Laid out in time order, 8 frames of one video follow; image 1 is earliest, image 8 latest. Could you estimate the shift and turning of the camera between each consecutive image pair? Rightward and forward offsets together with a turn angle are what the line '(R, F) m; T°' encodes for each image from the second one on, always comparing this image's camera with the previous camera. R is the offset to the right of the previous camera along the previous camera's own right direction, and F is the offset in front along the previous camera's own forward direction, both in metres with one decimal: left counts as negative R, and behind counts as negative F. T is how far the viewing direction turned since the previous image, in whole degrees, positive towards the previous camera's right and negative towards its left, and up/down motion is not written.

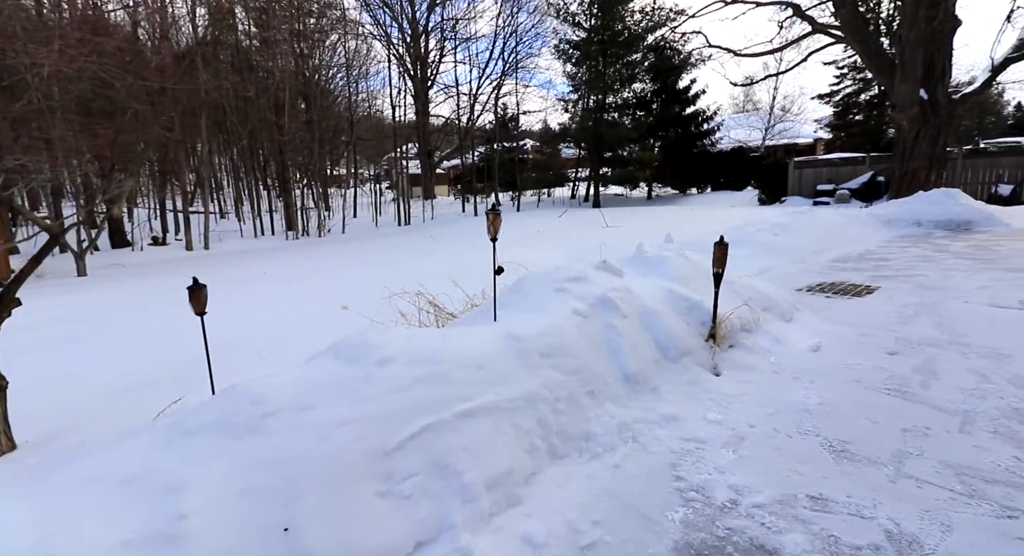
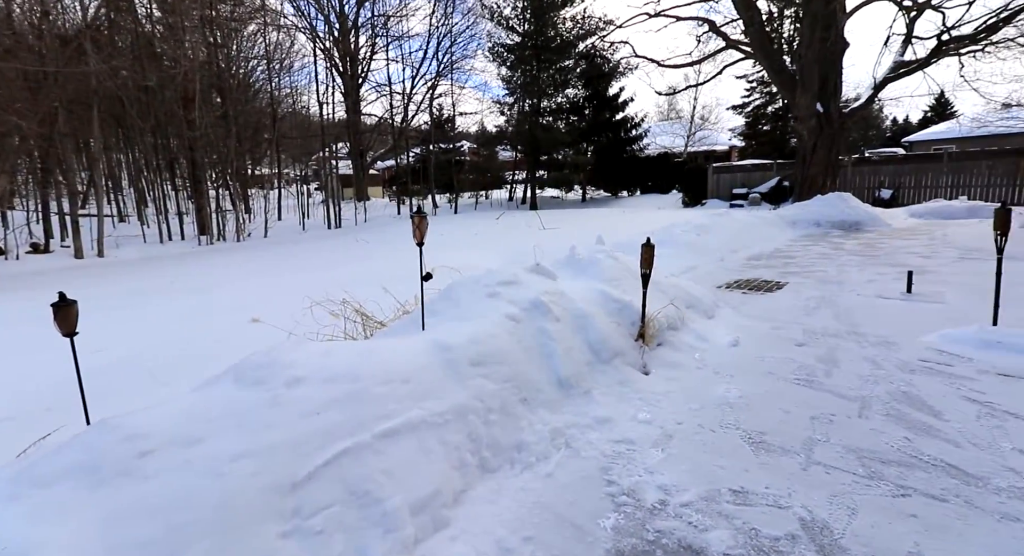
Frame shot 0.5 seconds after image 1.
(0.0, 0.0) m; +6°
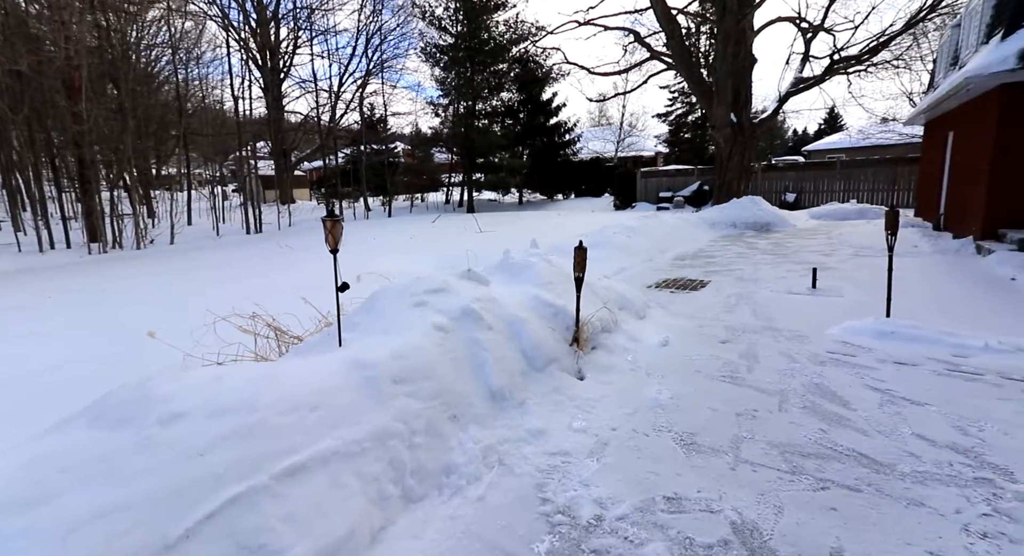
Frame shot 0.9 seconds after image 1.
(0.0, 0.0) m; +6°
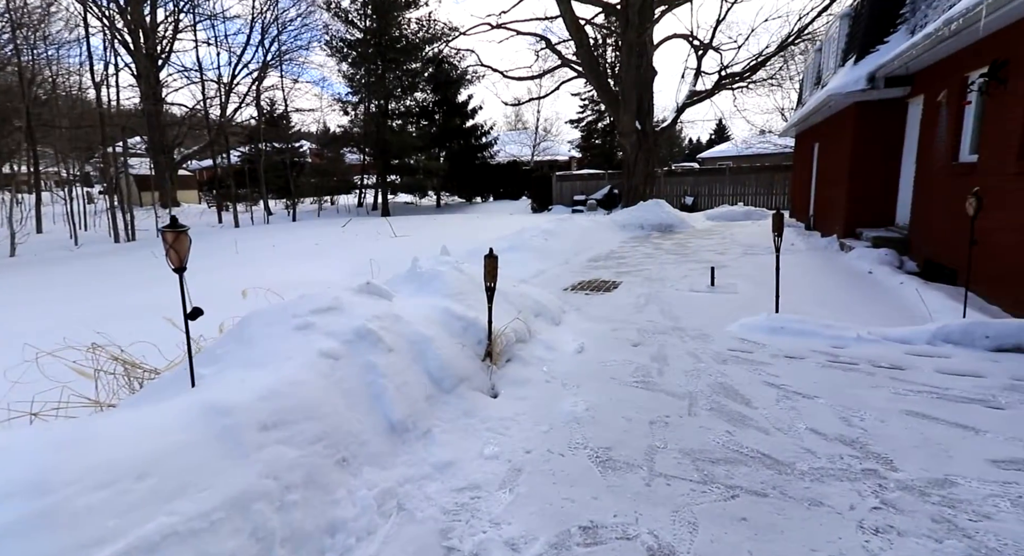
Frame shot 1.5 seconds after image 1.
(0.0, +0.1) m; +8°
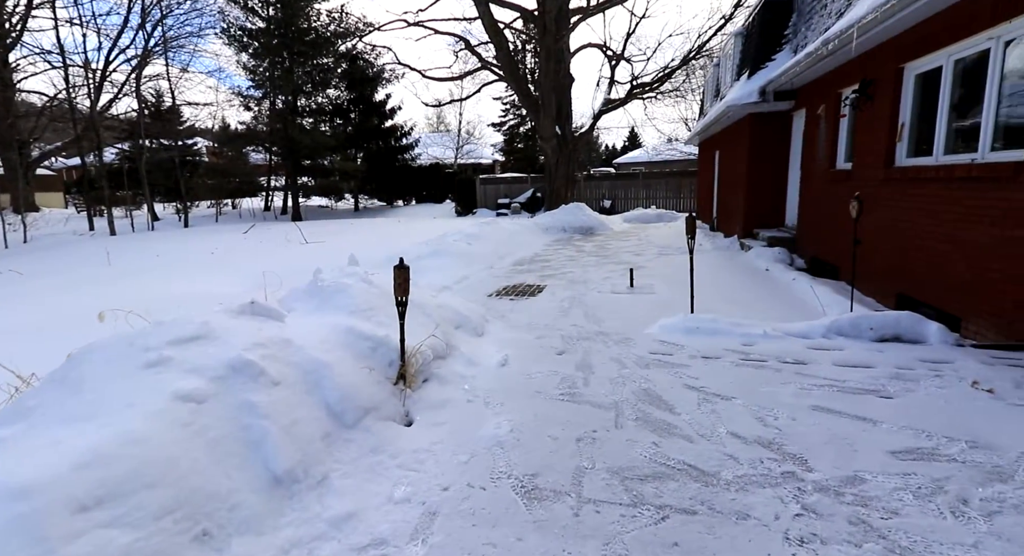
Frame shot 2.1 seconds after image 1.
(0.0, +0.1) m; +7°
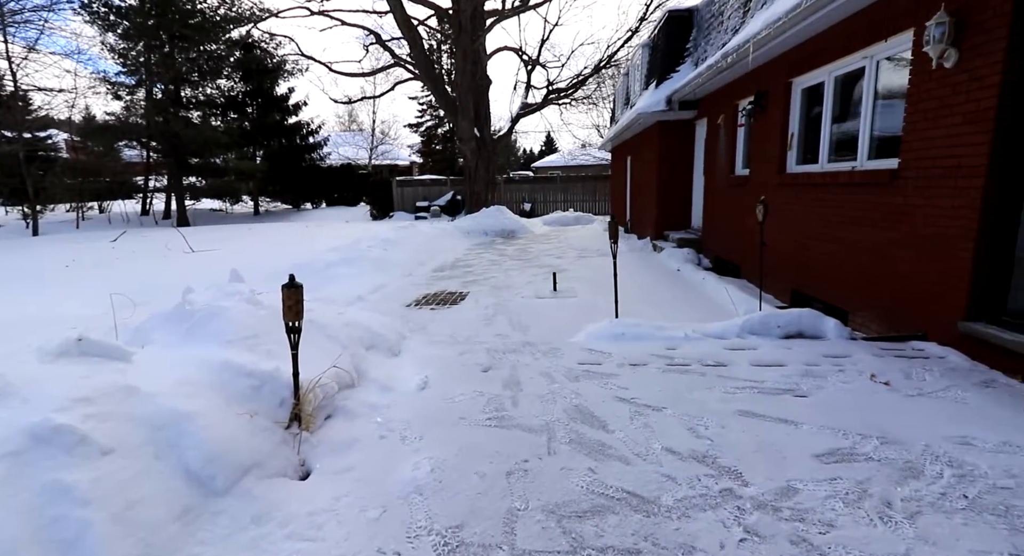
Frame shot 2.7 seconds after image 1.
(0.0, +0.2) m; +8°
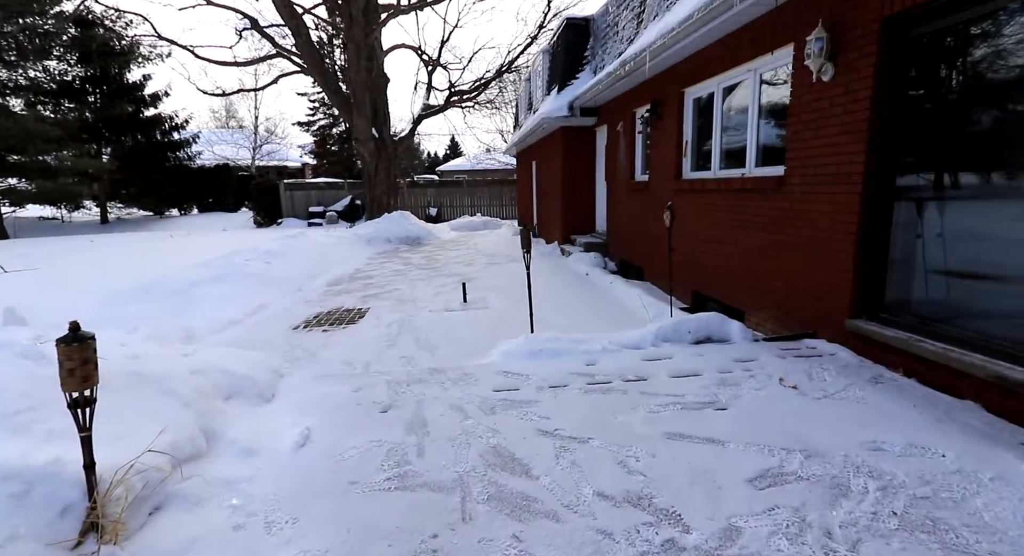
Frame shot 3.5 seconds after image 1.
(0.0, +0.3) m; +9°
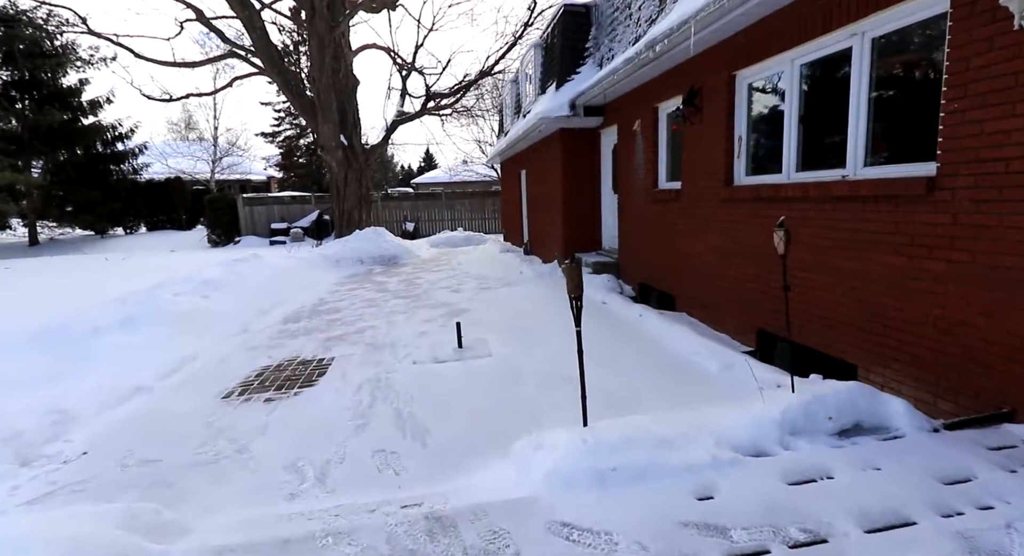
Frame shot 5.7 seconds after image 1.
(-0.3, +1.5) m; +2°
